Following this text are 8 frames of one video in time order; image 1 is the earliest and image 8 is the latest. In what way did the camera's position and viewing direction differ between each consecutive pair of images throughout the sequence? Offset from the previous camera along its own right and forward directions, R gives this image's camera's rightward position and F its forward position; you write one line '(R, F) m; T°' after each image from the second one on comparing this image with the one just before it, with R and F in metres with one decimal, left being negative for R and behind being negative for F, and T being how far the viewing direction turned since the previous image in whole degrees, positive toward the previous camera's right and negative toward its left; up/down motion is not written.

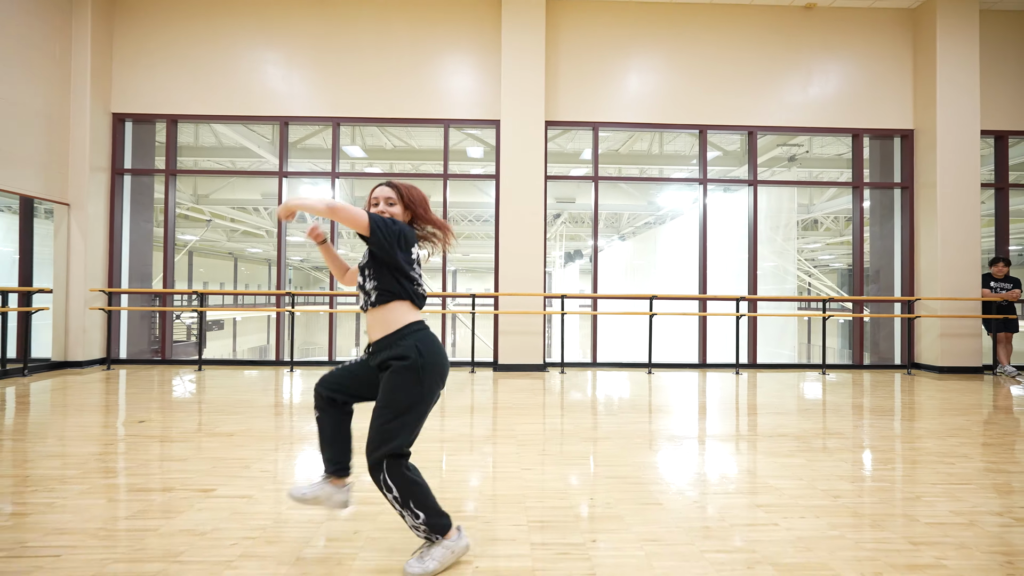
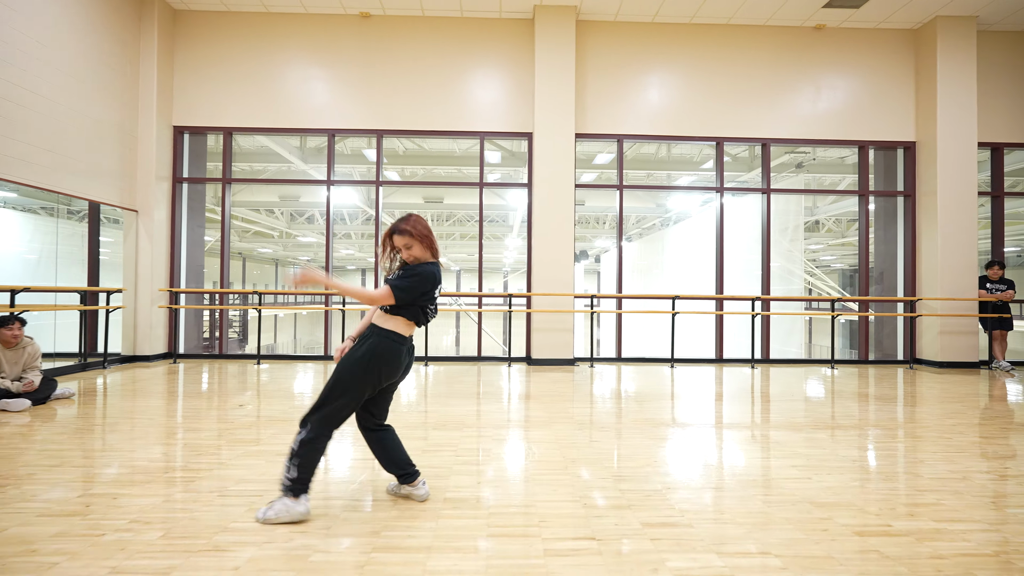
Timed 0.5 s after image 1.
(-0.4, -0.5) m; 0°
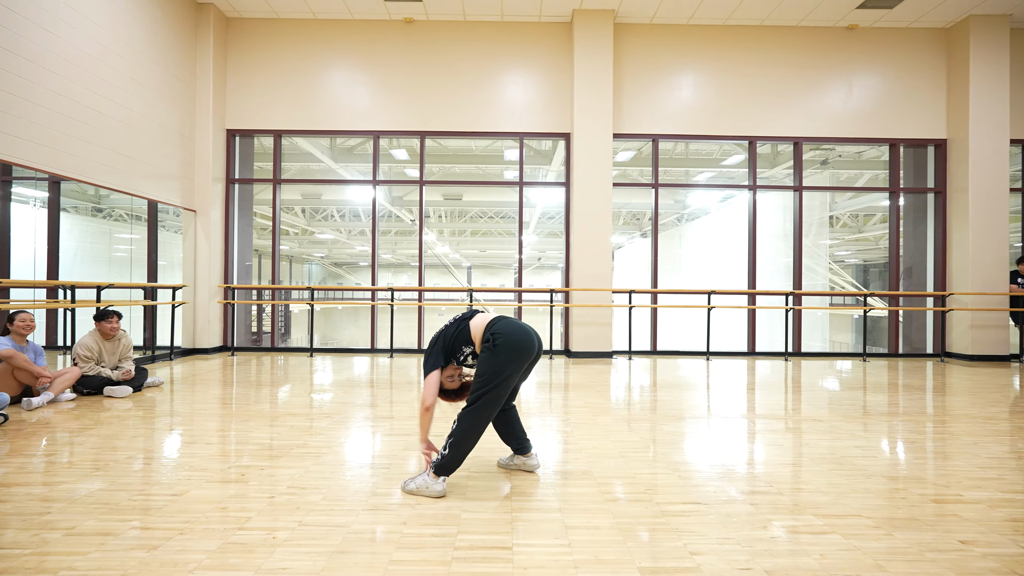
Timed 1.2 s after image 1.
(-0.4, -0.2) m; -1°
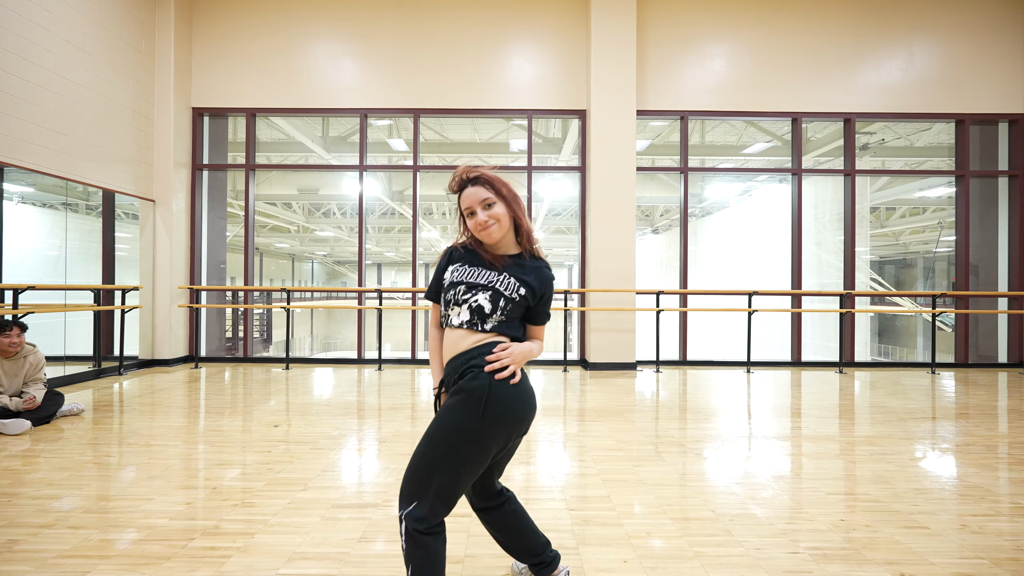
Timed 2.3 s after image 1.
(0.0, +0.9) m; -1°
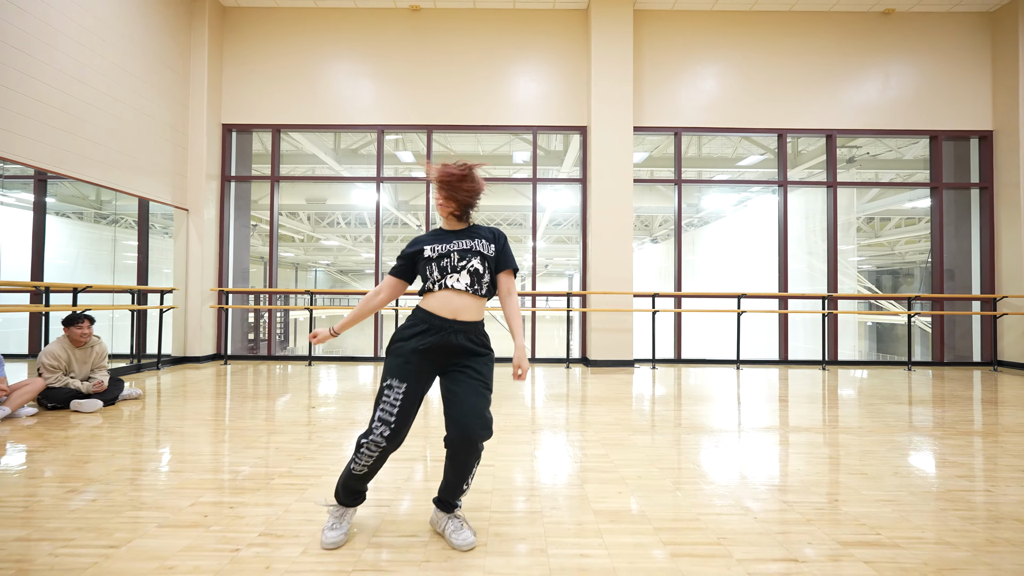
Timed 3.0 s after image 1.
(-0.1, -0.4) m; 0°
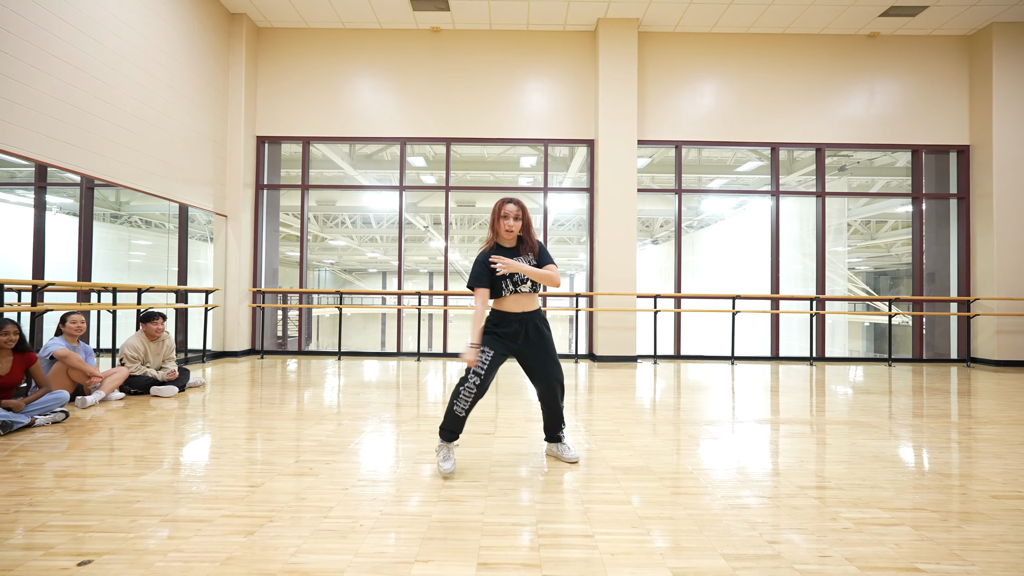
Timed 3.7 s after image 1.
(-0.2, -0.5) m; 0°
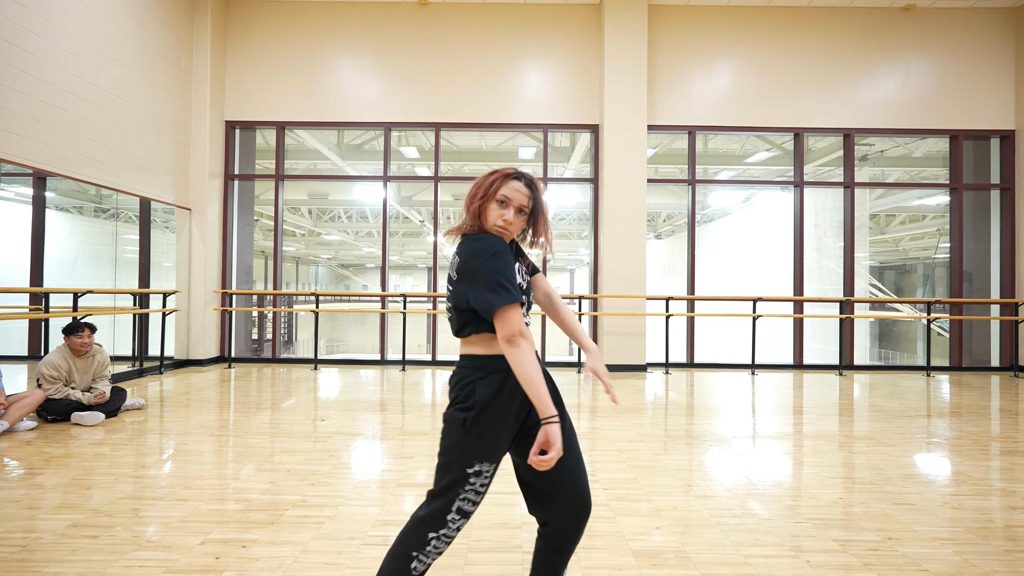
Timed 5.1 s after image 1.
(+0.1, +0.7) m; 0°
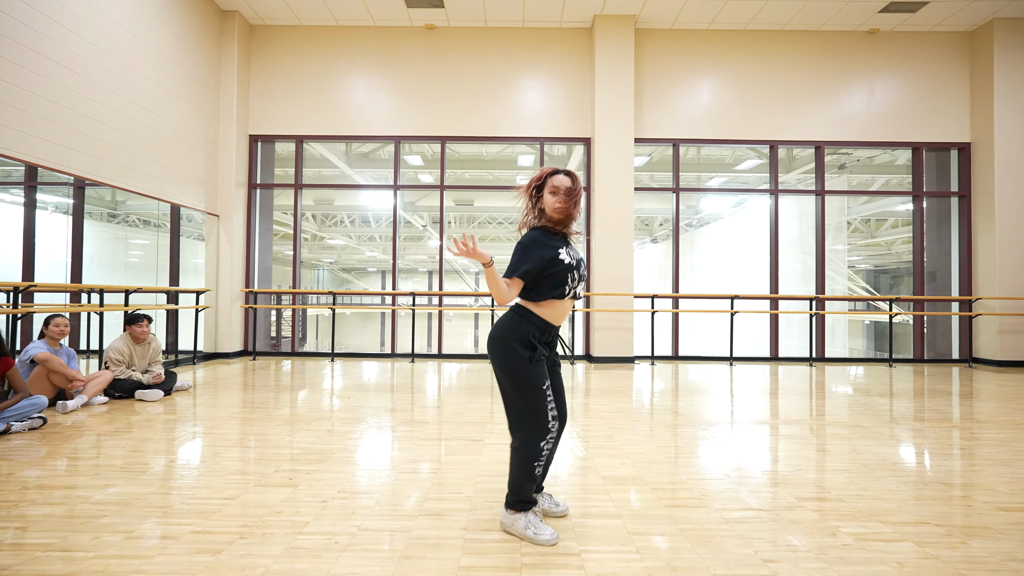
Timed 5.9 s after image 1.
(0.0, -0.6) m; 0°
